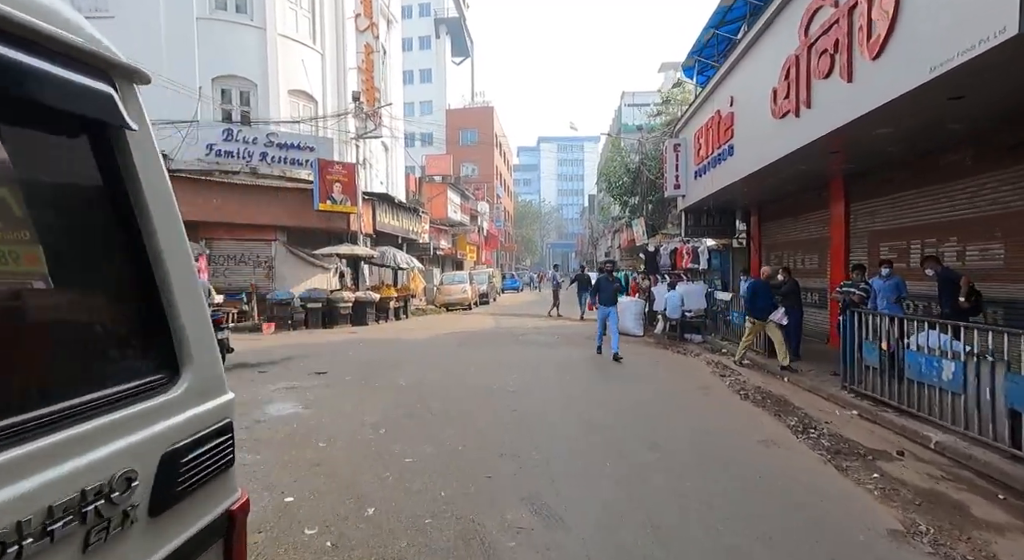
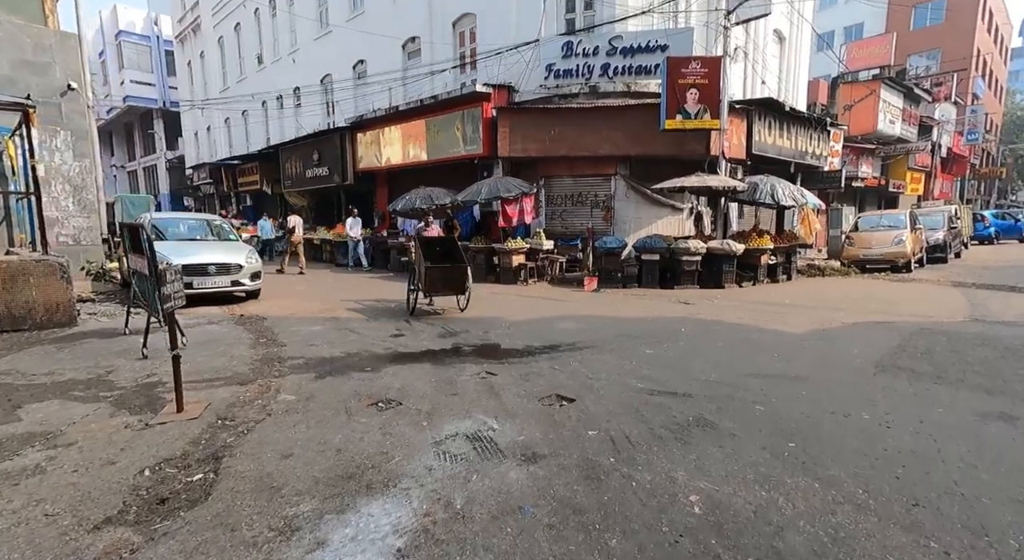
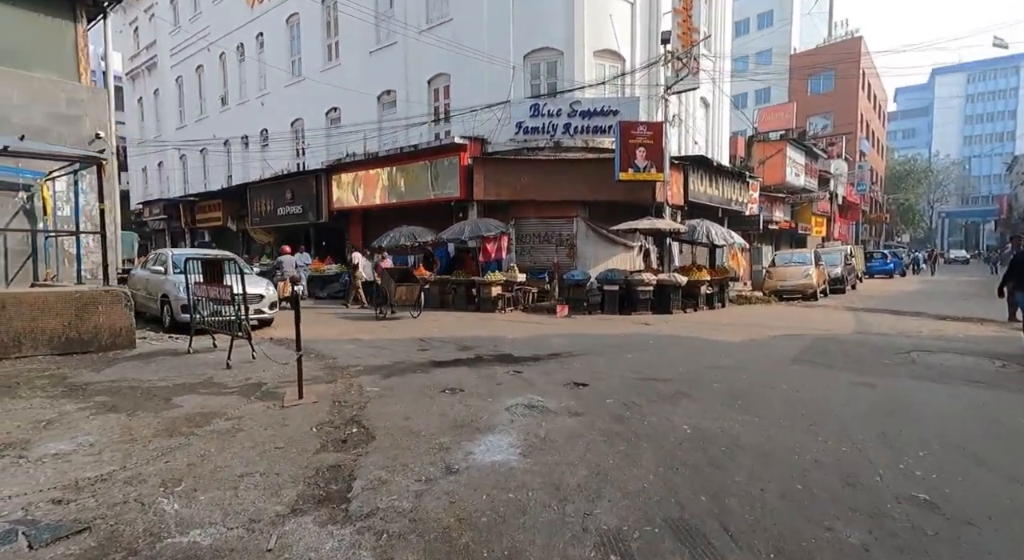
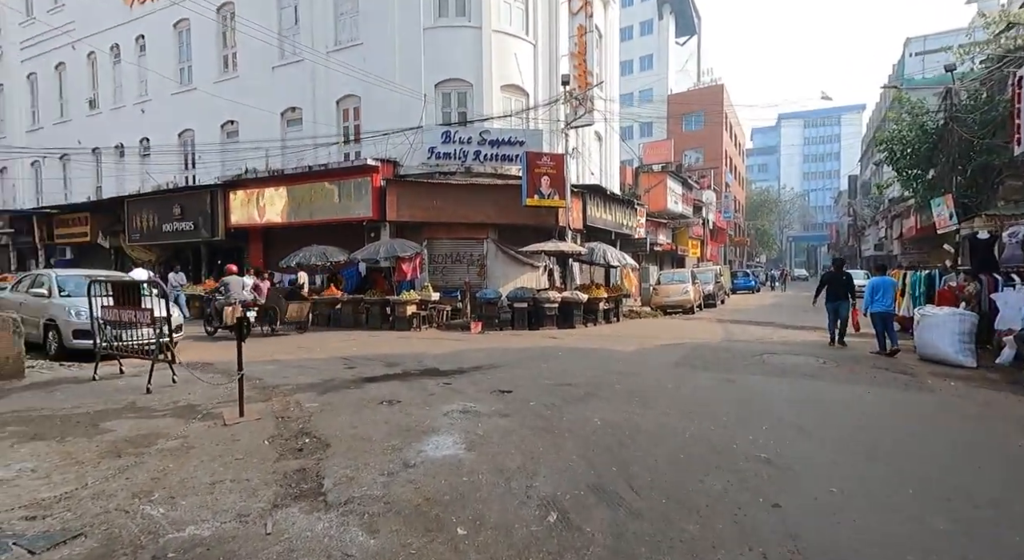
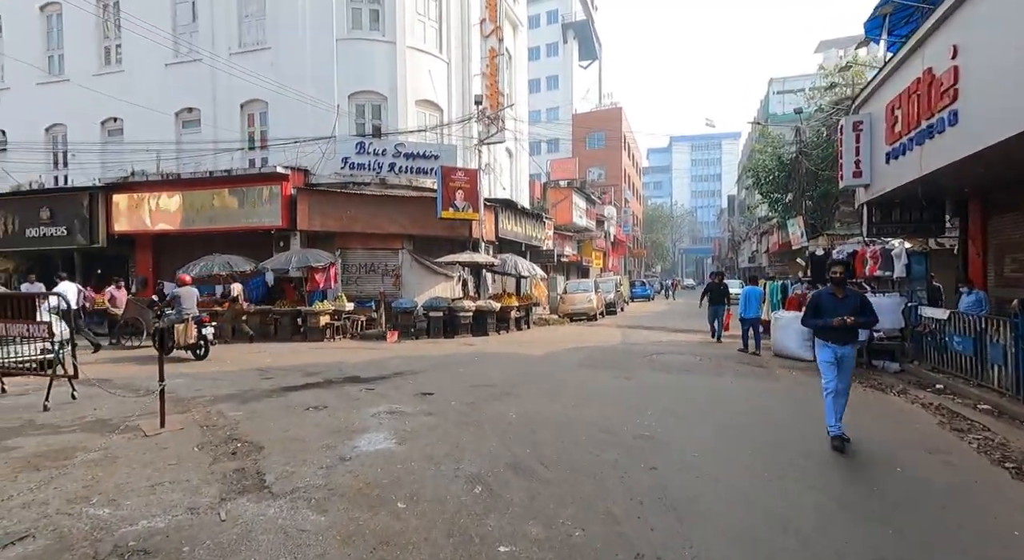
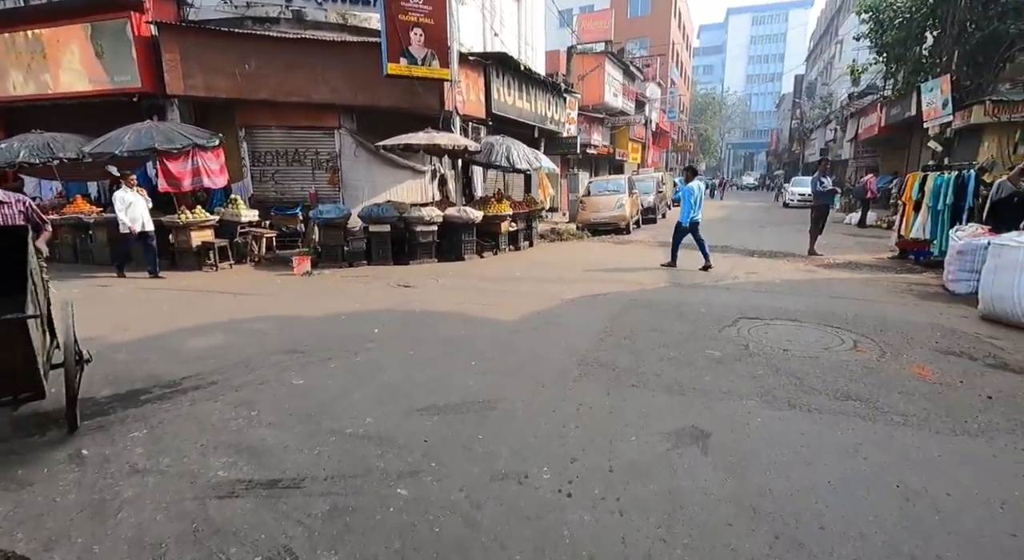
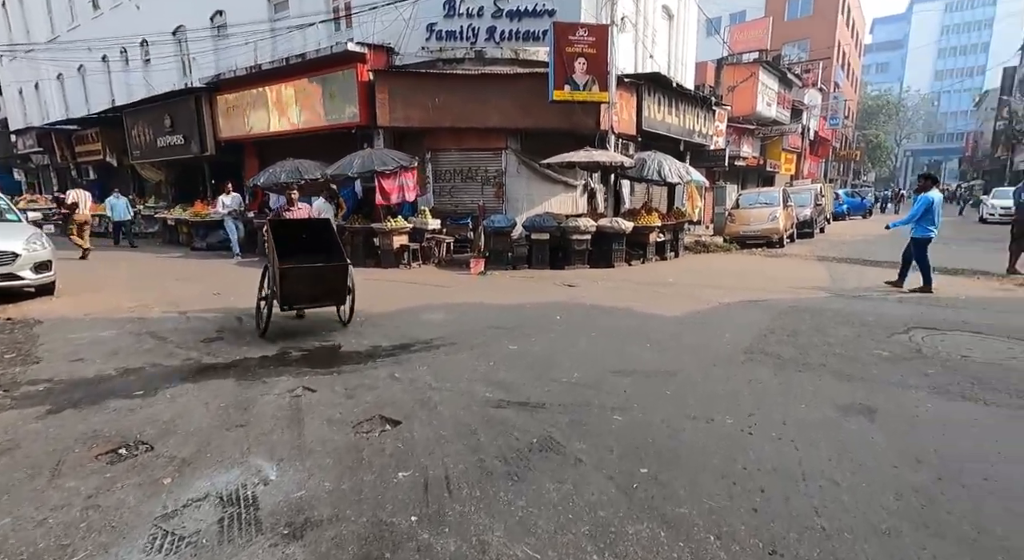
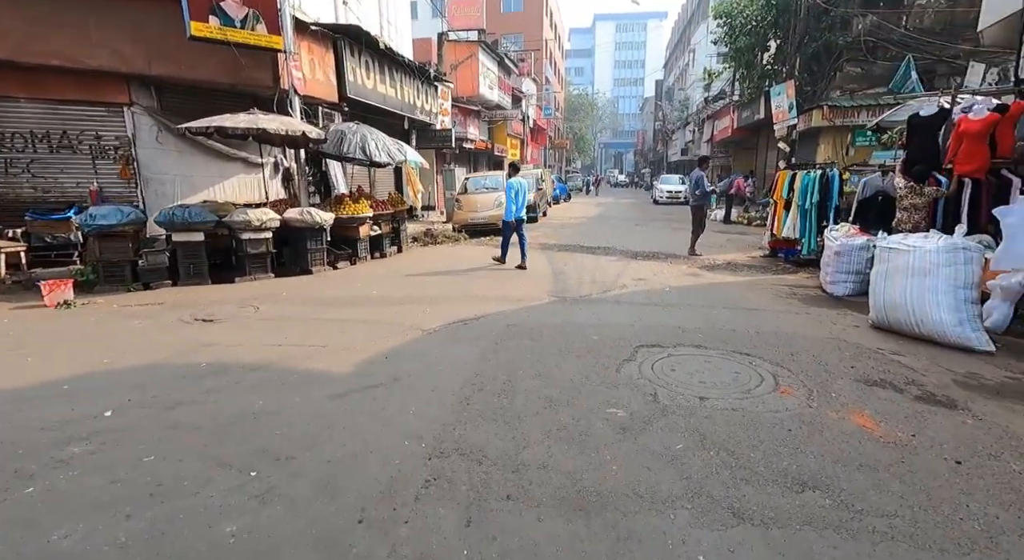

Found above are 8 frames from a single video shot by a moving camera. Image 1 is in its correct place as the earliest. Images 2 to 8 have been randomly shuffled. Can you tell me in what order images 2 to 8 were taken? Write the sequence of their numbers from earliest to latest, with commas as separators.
5, 4, 3, 2, 7, 6, 8
